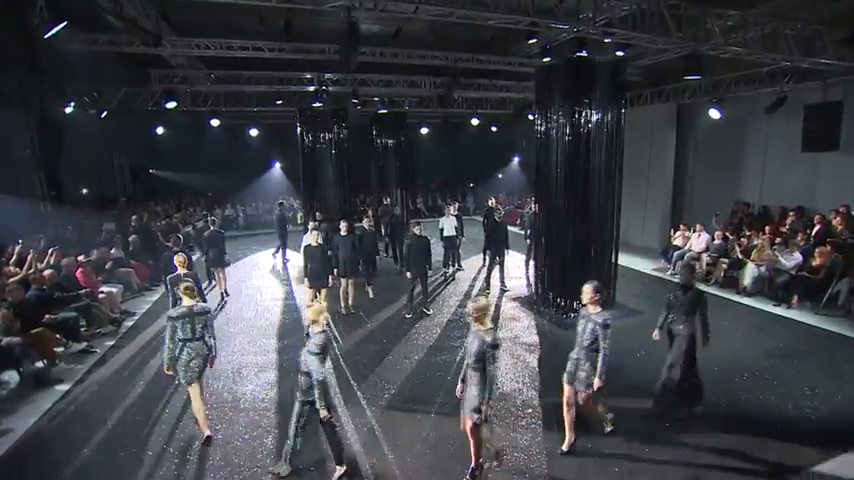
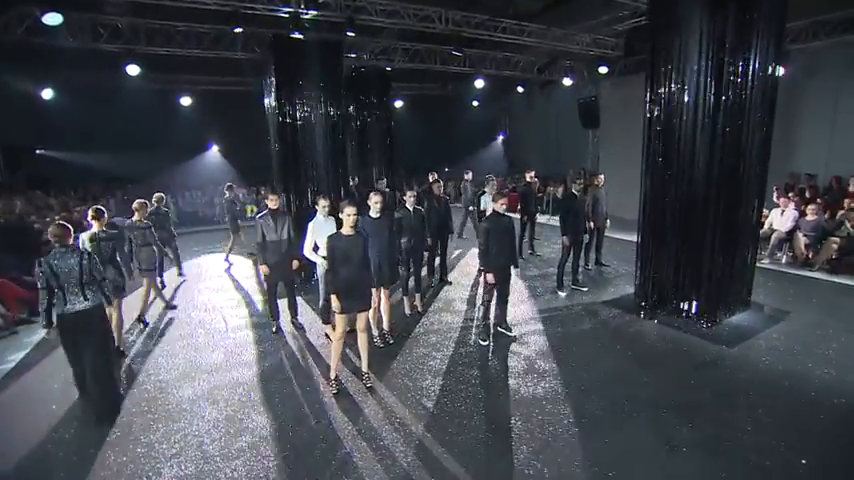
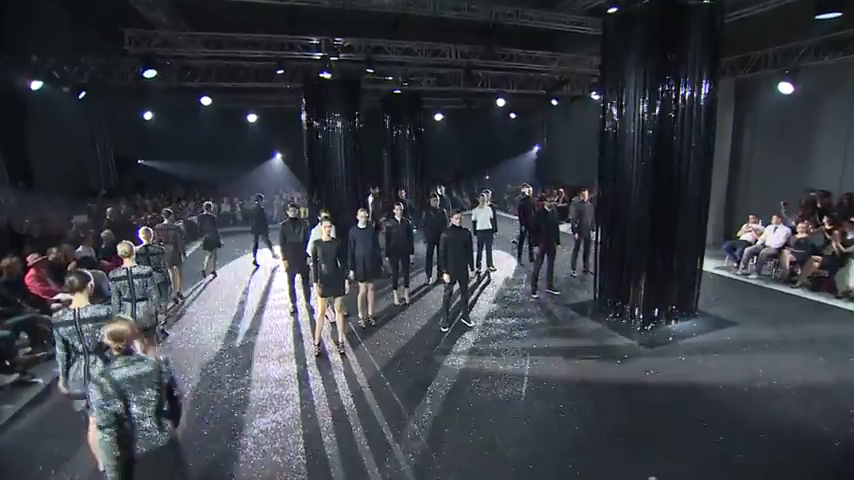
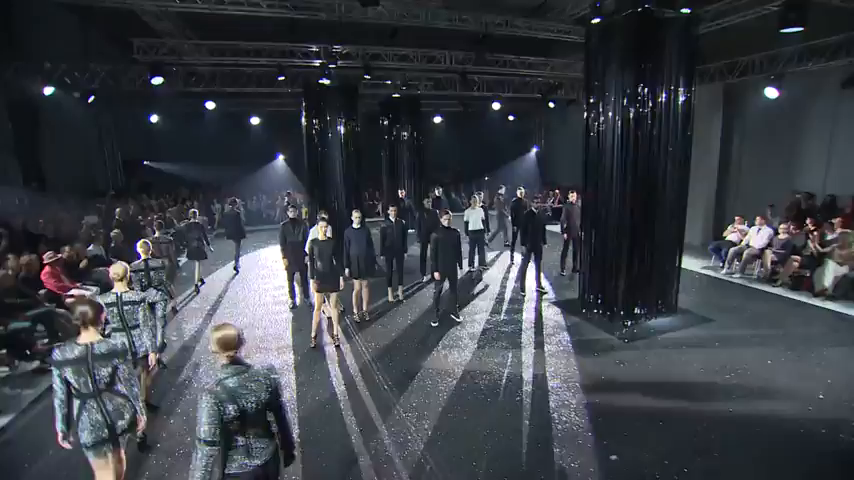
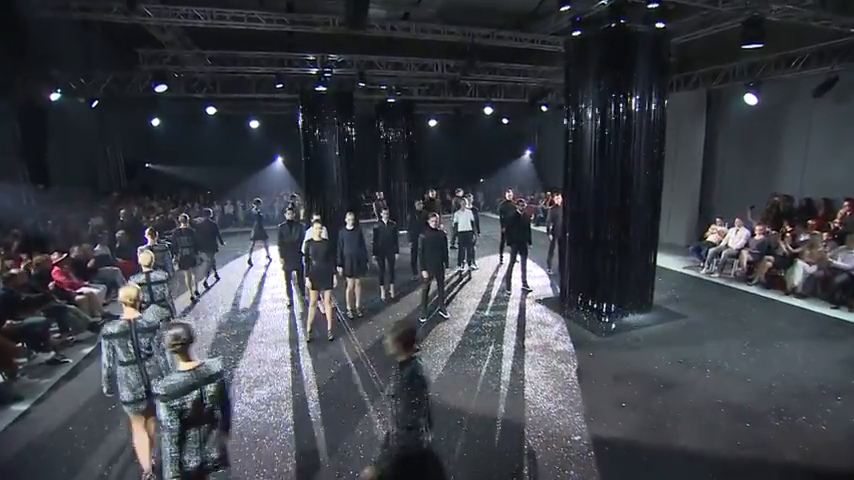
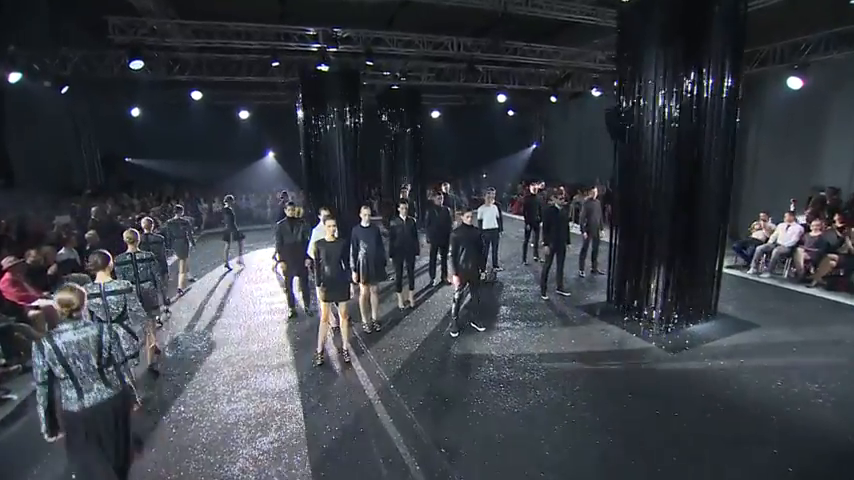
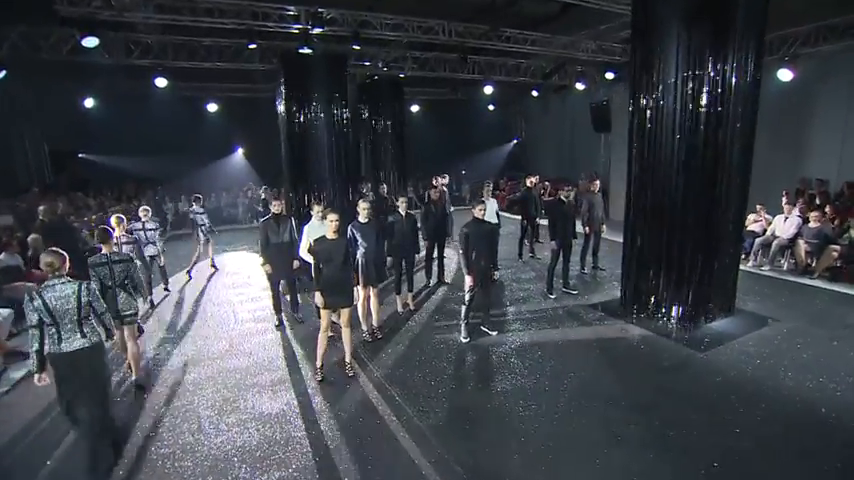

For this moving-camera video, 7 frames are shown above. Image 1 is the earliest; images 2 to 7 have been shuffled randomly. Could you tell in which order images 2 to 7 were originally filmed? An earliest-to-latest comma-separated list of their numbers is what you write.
5, 4, 3, 6, 7, 2
